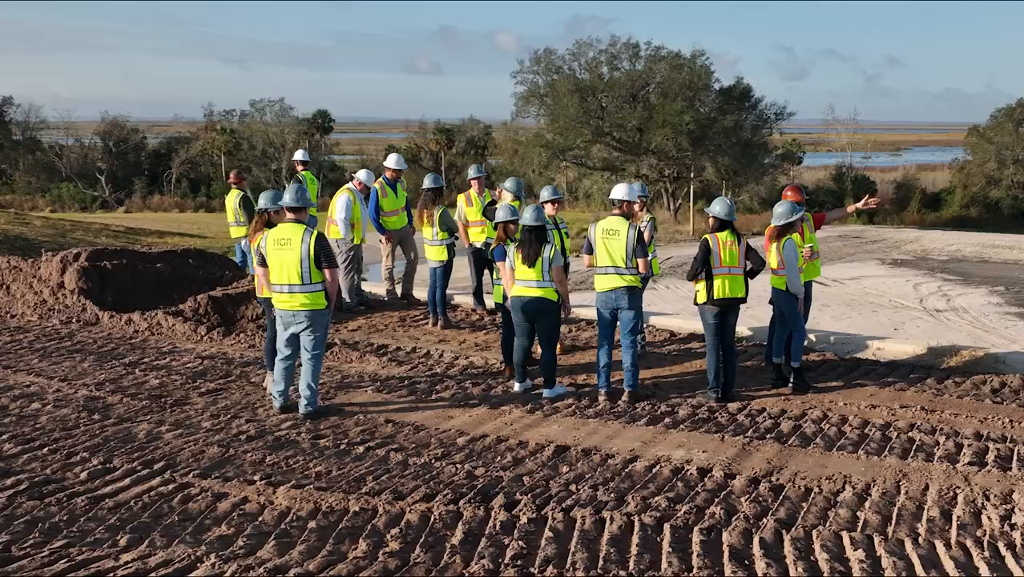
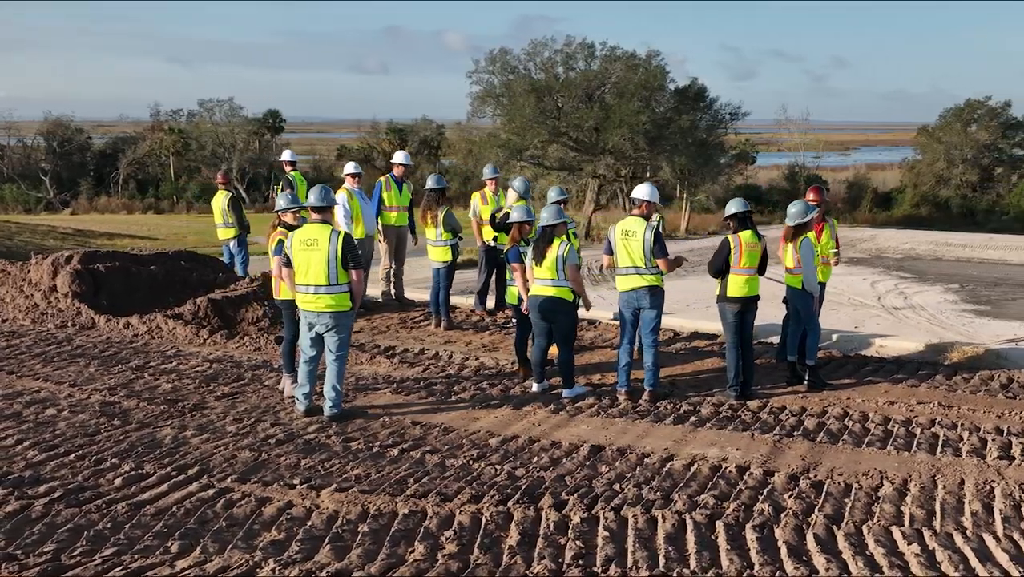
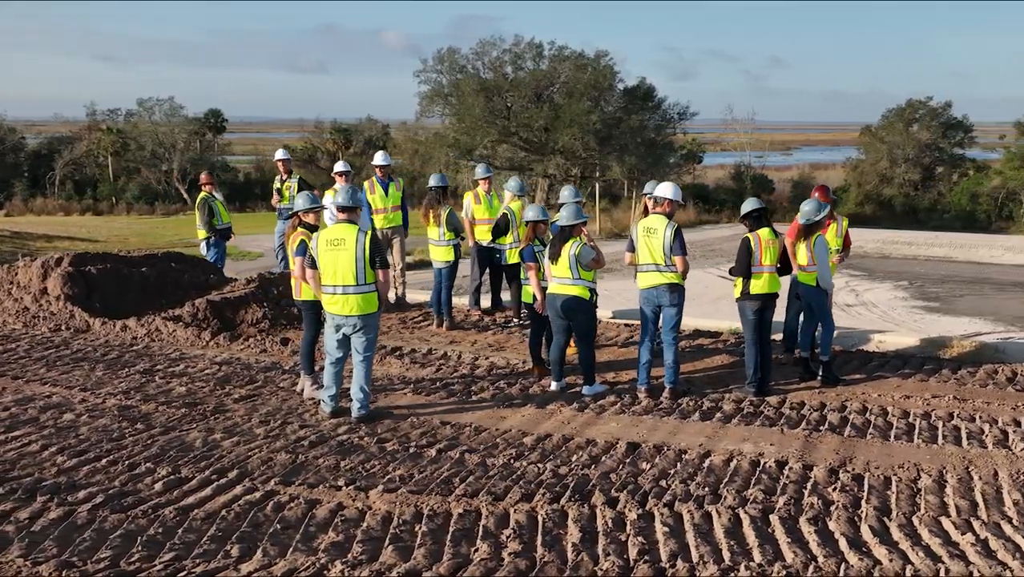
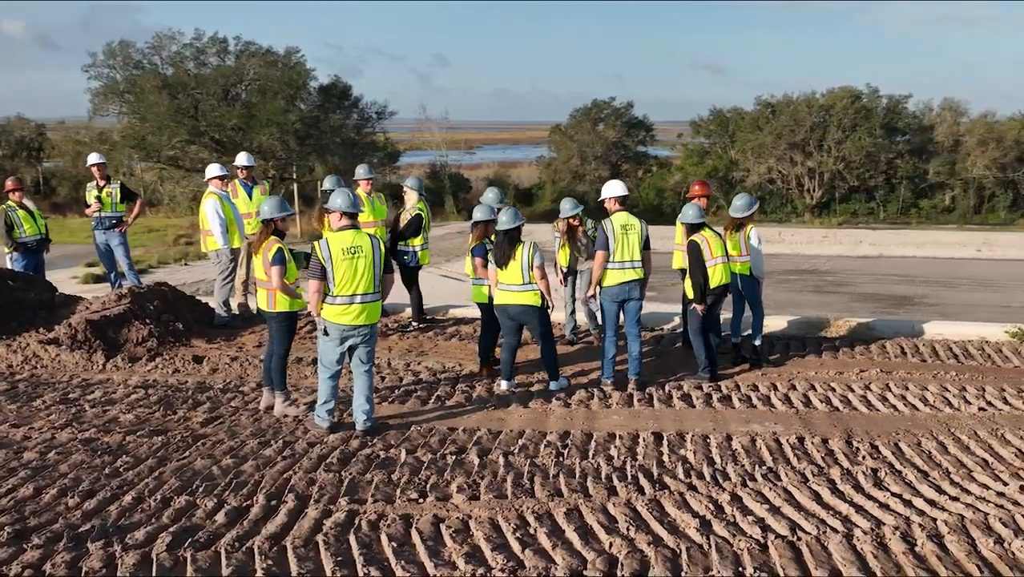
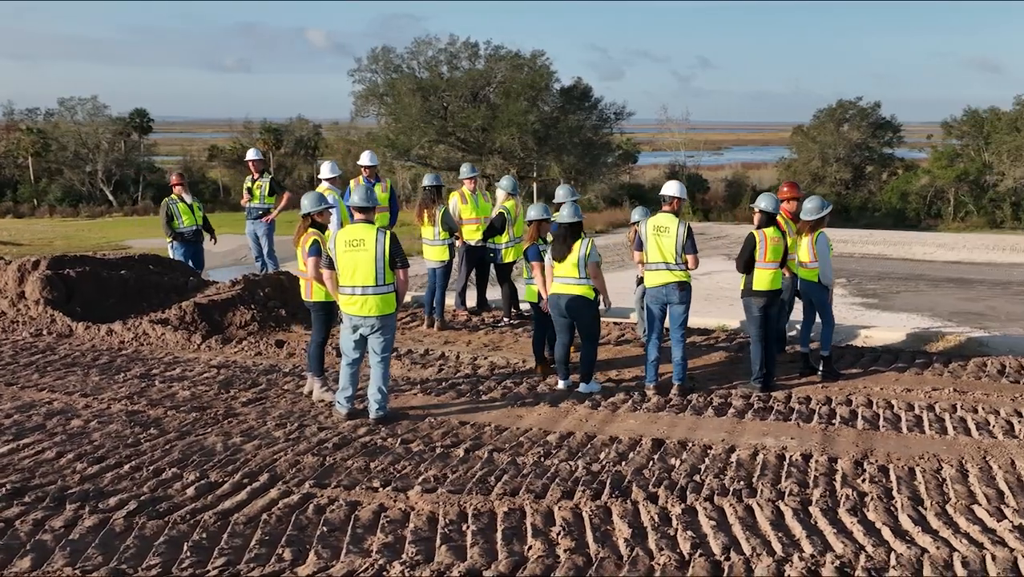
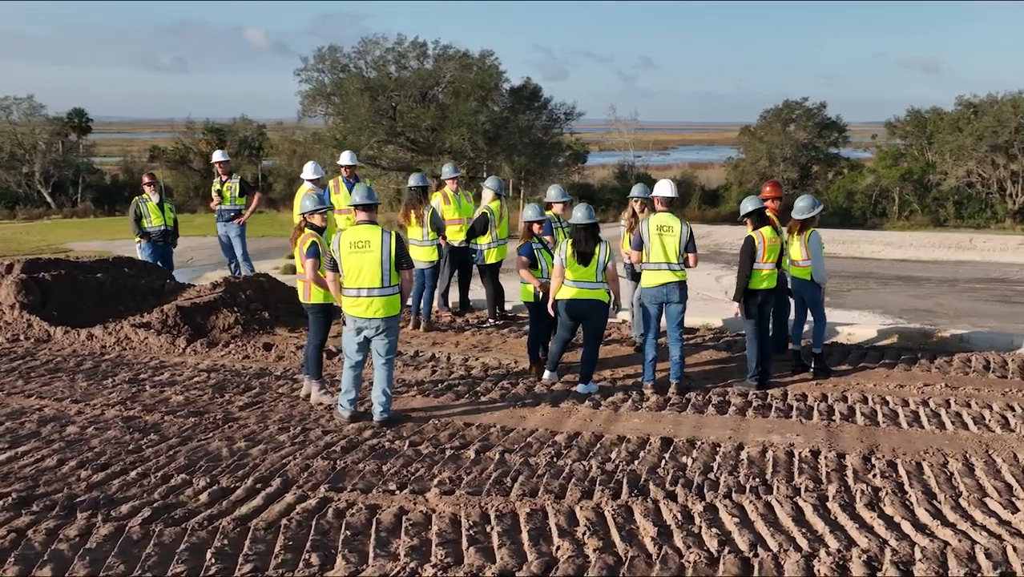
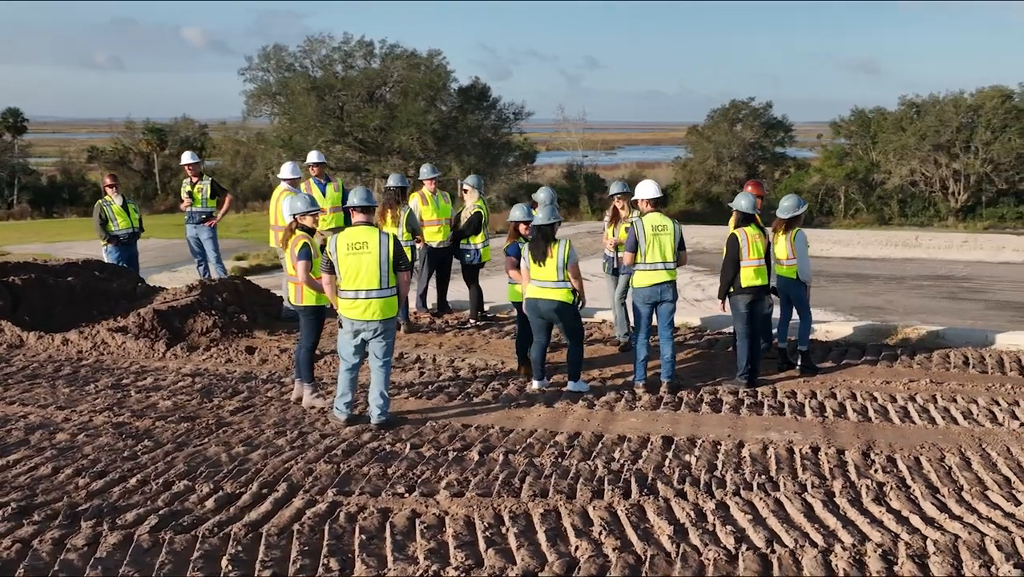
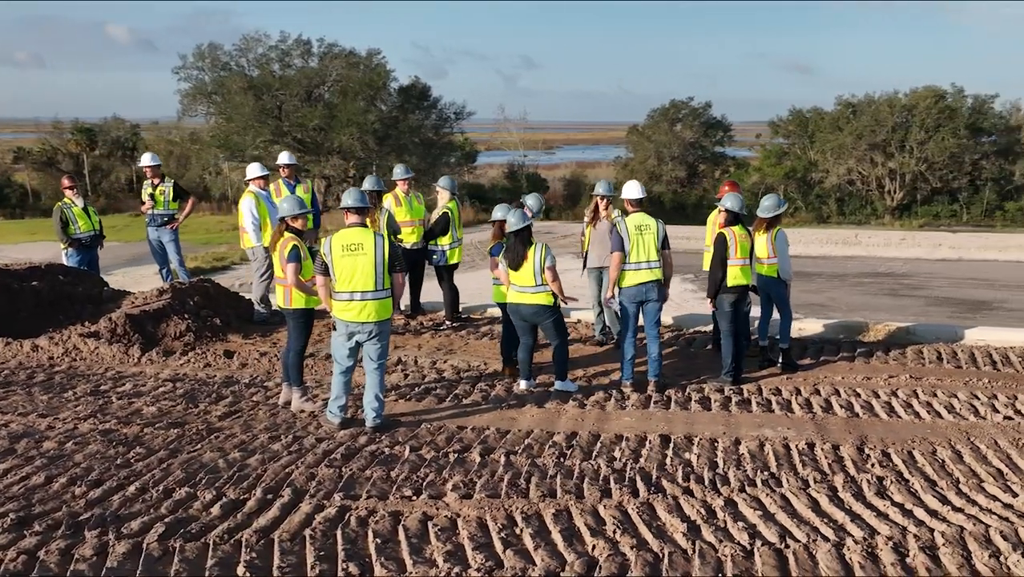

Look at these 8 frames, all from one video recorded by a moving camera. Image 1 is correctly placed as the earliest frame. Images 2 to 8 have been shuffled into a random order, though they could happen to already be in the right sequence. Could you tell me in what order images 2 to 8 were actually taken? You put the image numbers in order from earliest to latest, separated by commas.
2, 3, 5, 6, 7, 8, 4
